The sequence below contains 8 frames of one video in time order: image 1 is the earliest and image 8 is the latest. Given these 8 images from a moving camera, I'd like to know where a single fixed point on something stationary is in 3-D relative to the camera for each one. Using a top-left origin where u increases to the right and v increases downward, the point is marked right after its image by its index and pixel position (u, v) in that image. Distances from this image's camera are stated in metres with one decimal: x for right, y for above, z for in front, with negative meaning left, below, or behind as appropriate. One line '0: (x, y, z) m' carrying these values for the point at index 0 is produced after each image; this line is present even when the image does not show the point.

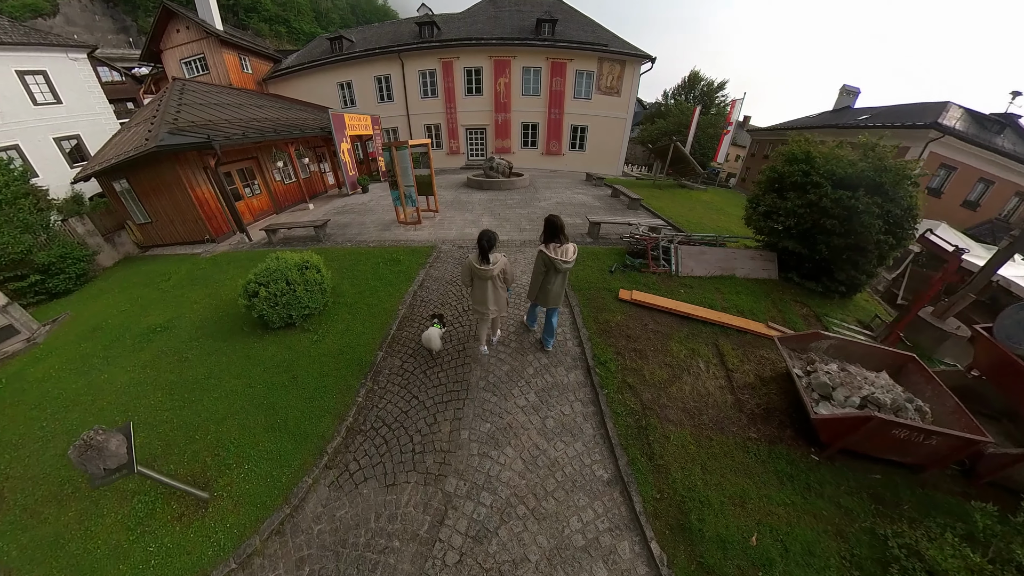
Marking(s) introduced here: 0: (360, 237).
0: (-12.4, +4.2, +7.7) m
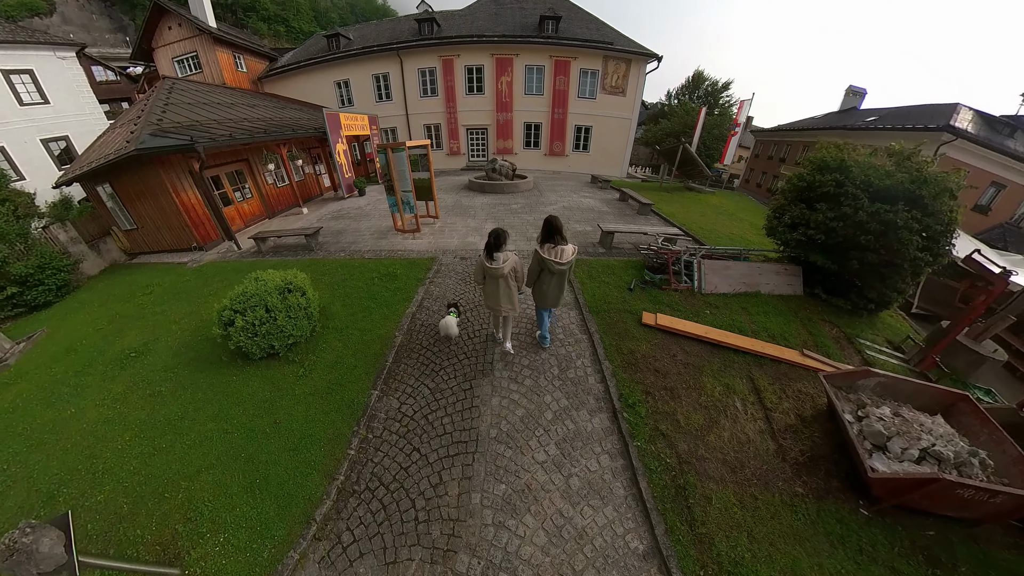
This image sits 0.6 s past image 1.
0: (-11.8, +3.1, +7.2) m
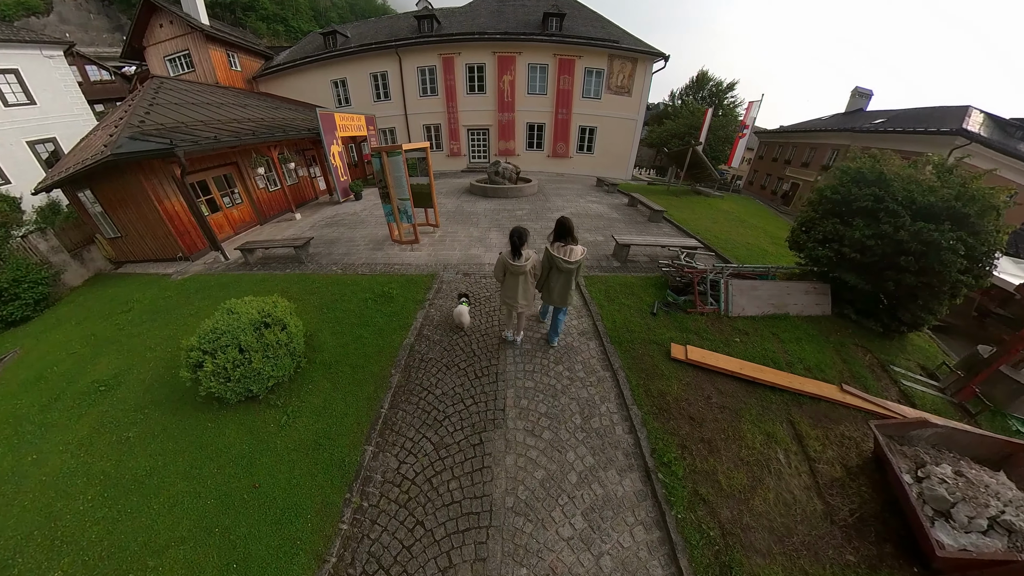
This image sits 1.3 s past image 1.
0: (-11.3, +1.8, +6.7) m
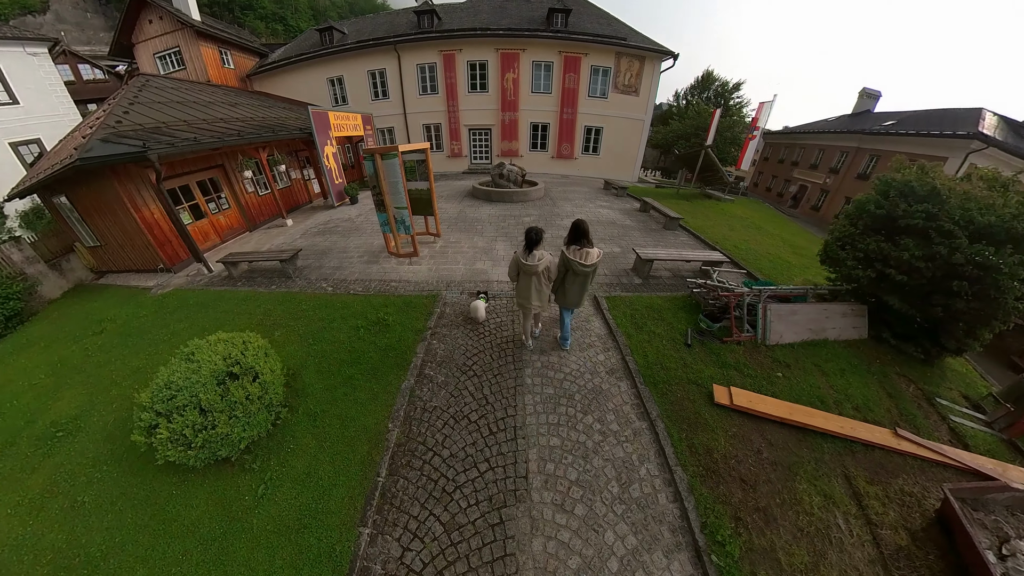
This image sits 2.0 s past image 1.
0: (-10.6, +0.6, +6.1) m
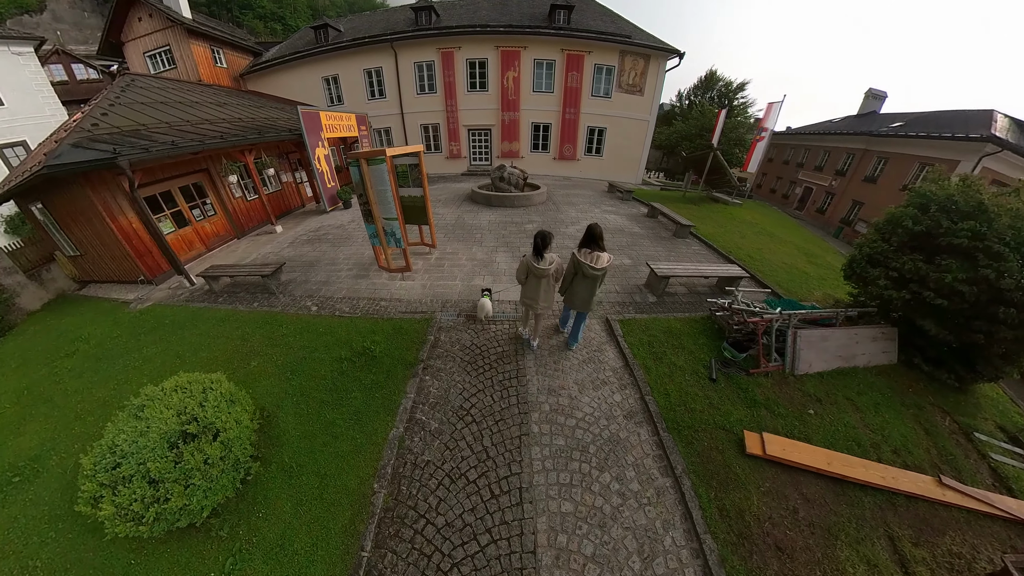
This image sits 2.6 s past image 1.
0: (-10.4, -0.5, +5.6) m
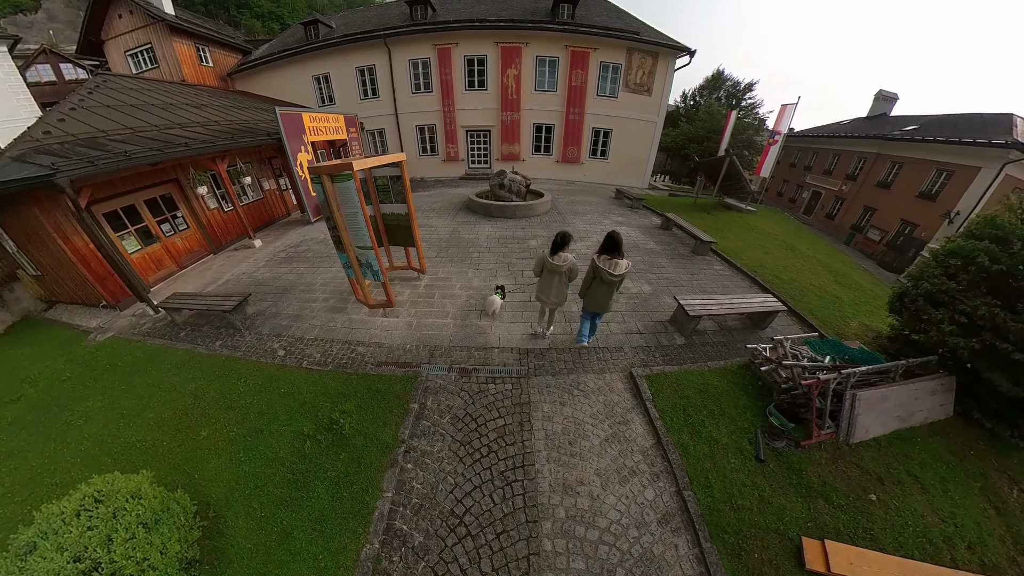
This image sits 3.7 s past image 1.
0: (-10.3, -2.4, +4.8) m
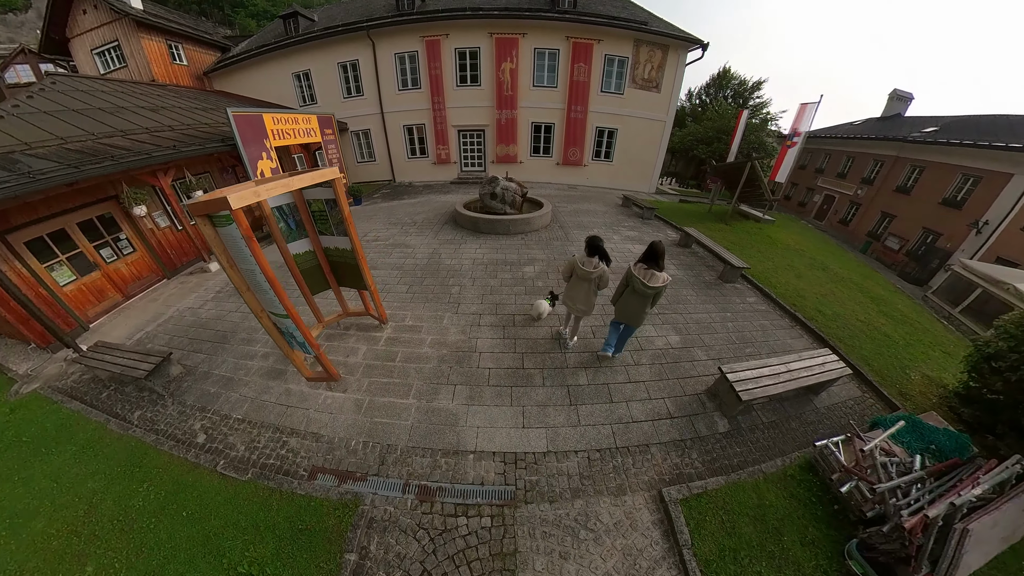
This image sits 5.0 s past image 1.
0: (-10.8, -4.9, +3.8) m
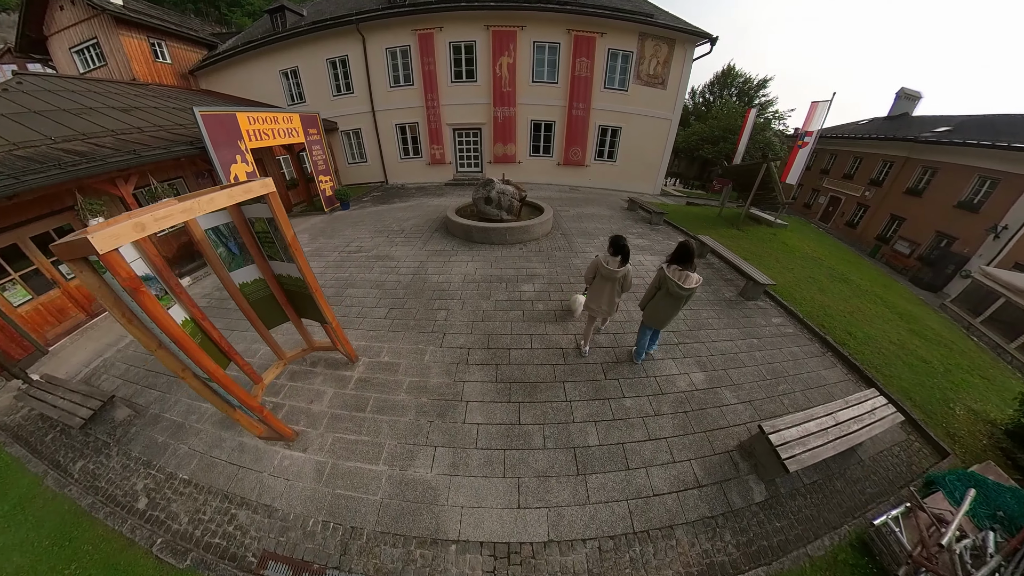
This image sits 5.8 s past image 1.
0: (-11.0, -6.1, +3.3) m
